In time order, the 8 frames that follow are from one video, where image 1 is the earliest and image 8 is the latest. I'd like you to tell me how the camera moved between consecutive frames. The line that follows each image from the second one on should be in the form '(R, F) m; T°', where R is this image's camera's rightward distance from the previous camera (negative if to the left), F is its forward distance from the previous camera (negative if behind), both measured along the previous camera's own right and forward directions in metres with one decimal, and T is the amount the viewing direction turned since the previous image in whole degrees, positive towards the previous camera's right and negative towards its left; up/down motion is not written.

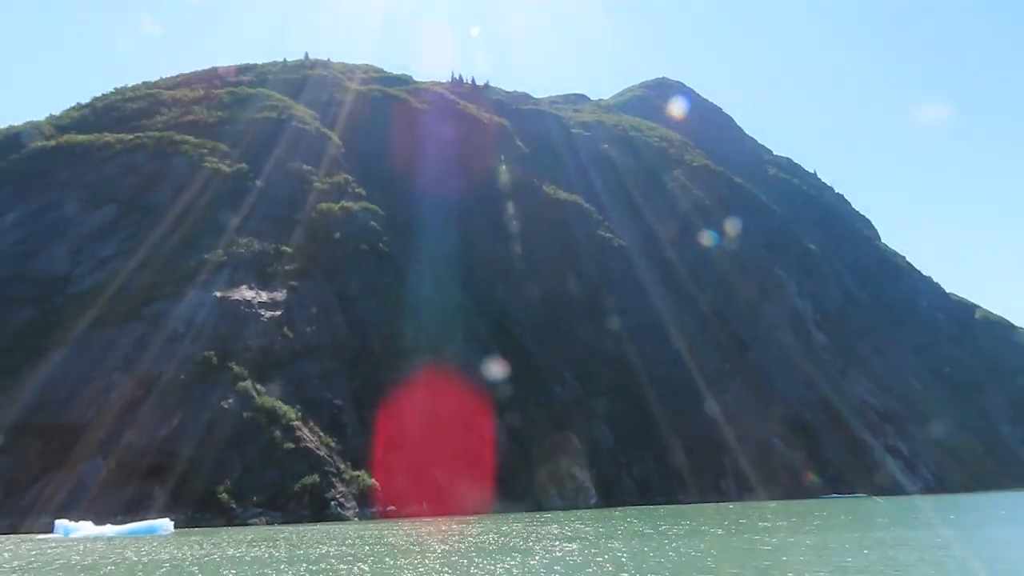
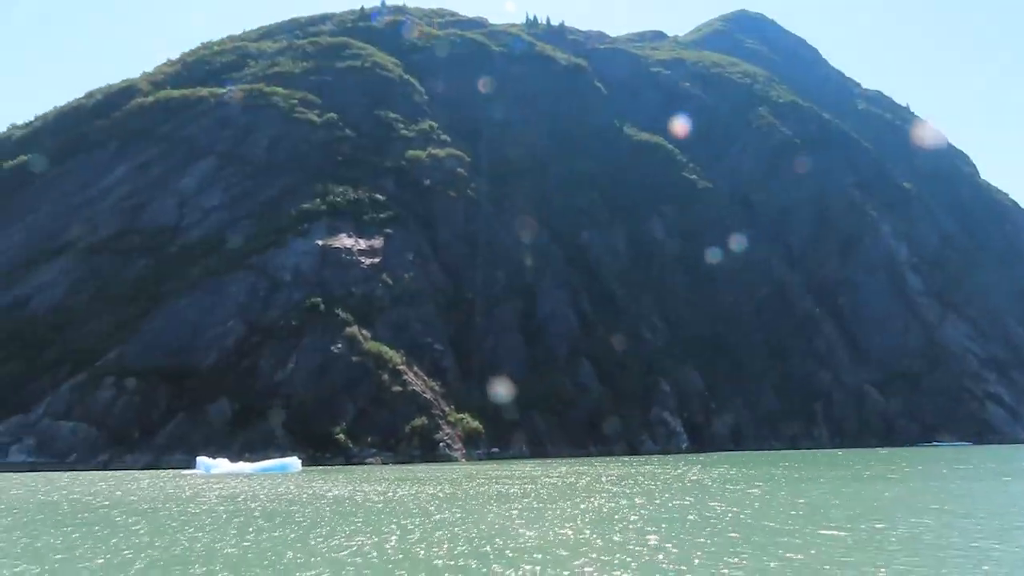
(-5.1, +0.8) m; -5°
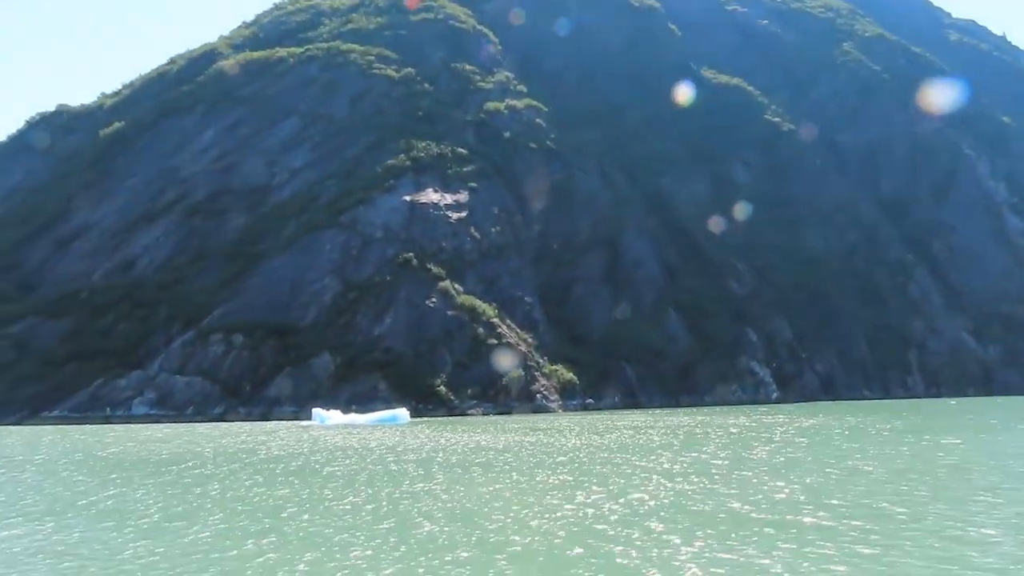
(-4.6, +1.2) m; -5°
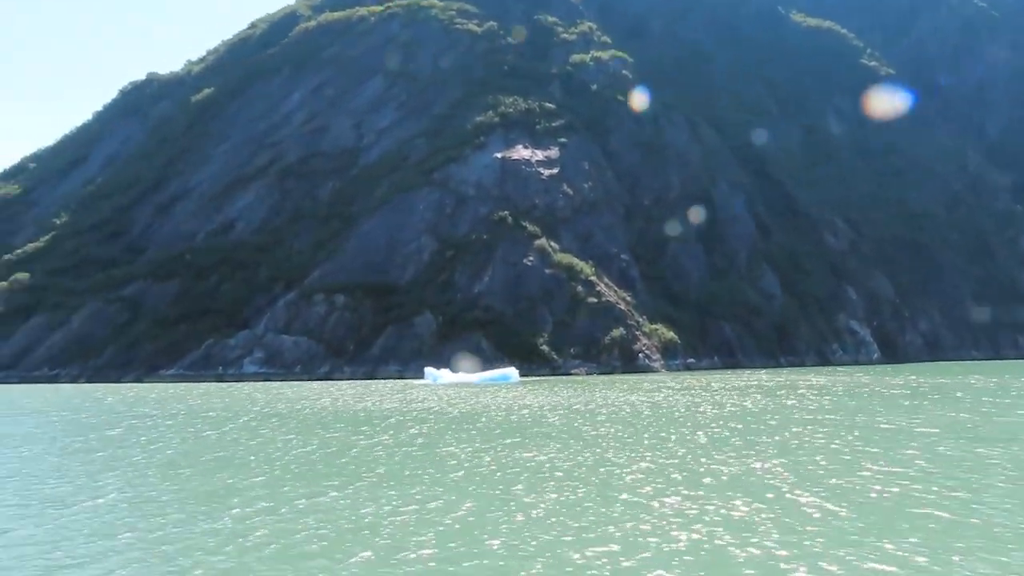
(-5.1, +1.8) m; -5°
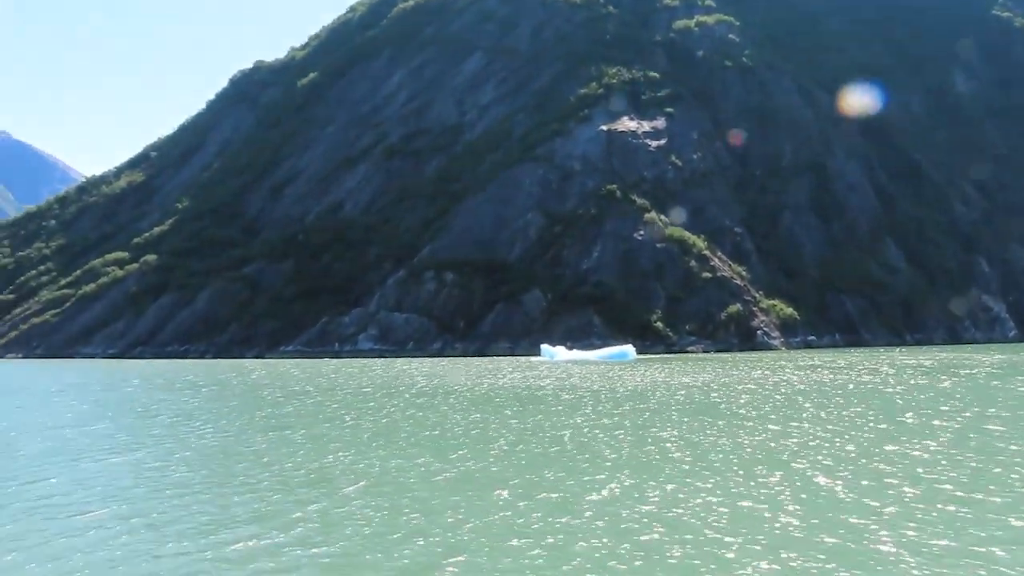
(-3.1, +1.4) m; -7°
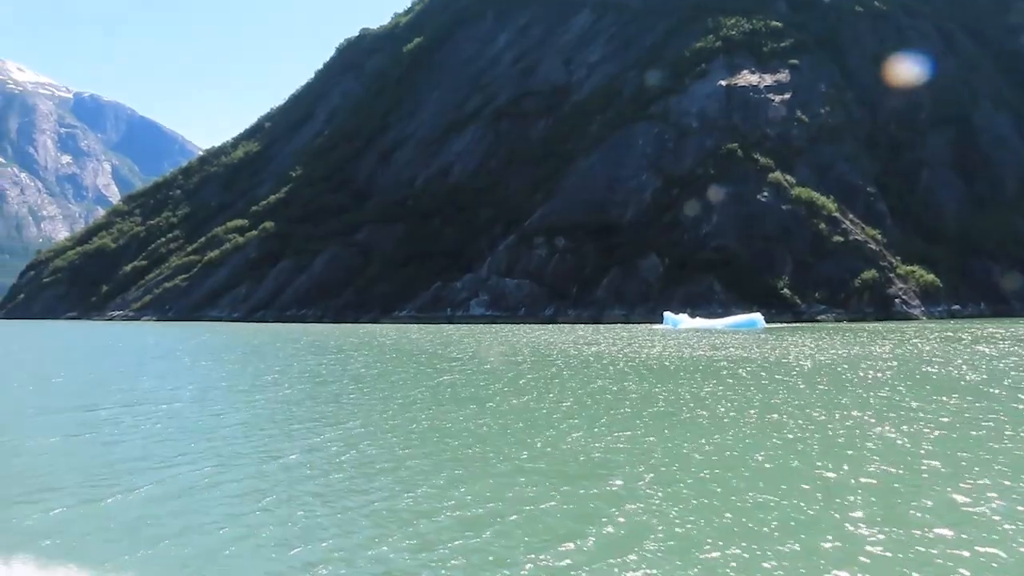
(-2.7, +2.0) m; -7°
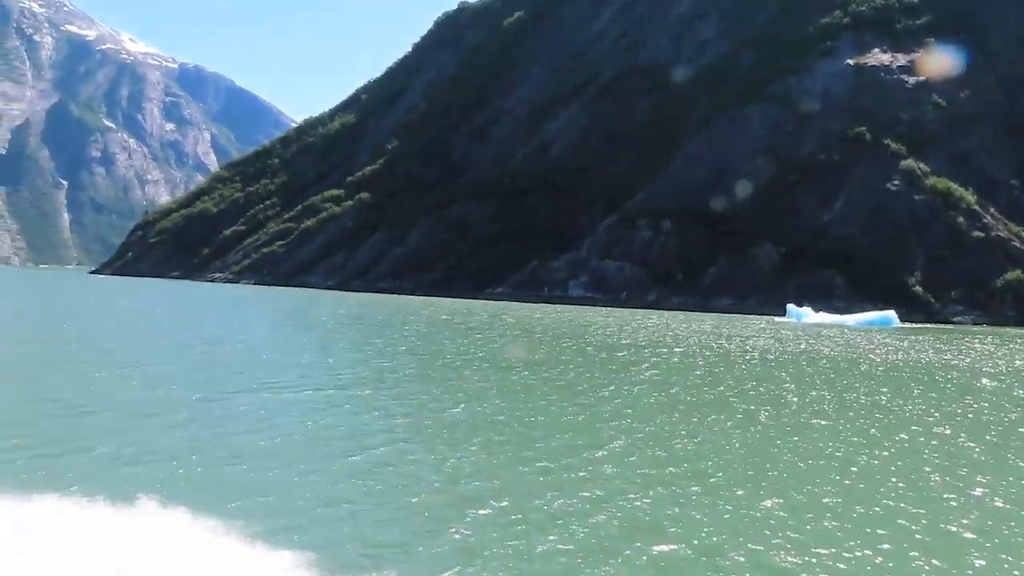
(-3.5, +2.8) m; -6°
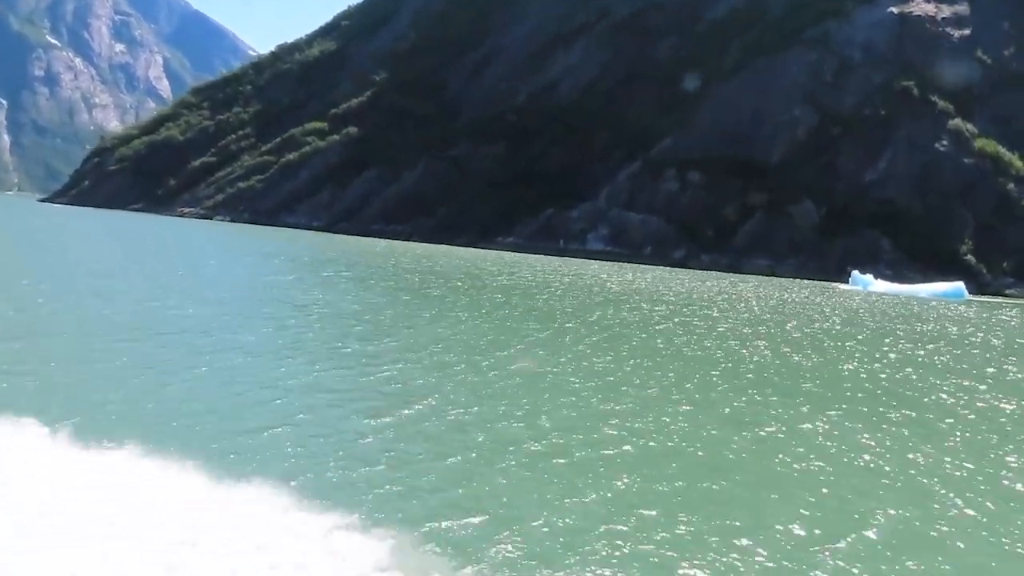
(-7.2, +7.7) m; +3°
